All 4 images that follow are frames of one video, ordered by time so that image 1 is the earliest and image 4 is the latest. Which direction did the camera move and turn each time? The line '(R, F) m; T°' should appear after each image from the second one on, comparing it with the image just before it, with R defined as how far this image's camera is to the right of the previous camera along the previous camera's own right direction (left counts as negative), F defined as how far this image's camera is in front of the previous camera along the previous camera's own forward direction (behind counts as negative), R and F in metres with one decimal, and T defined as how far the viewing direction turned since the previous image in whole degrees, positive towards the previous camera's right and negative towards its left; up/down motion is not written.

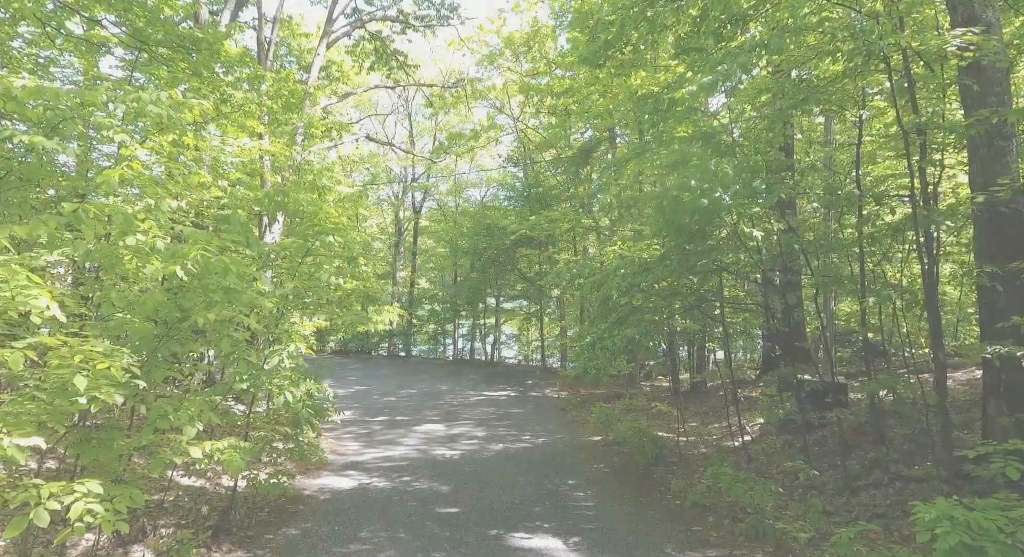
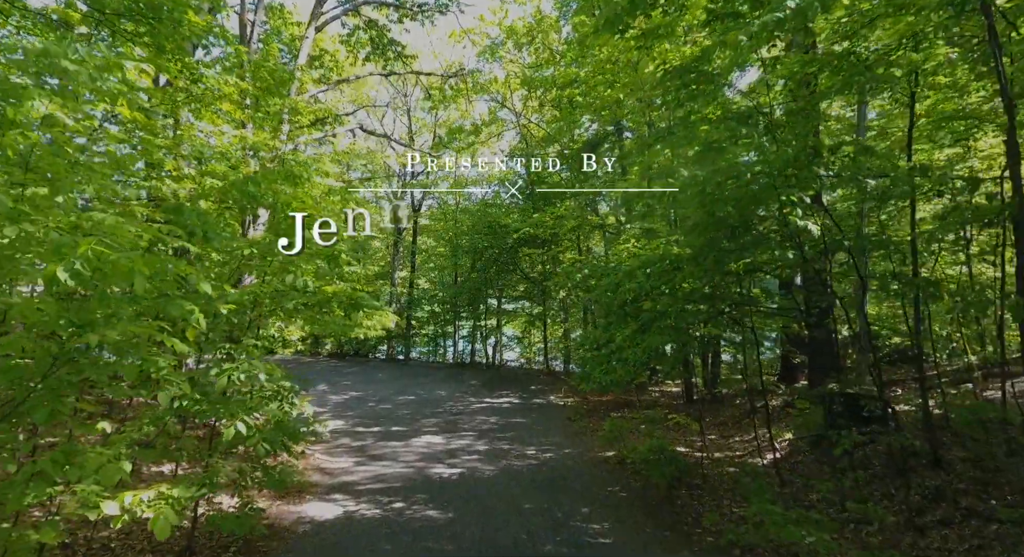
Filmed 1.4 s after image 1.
(0.0, +0.8) m; 0°
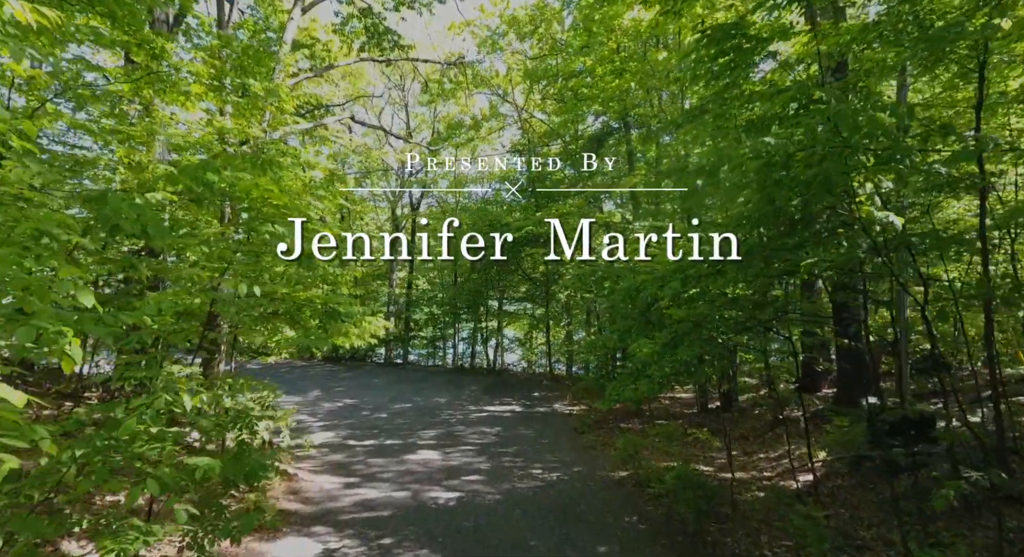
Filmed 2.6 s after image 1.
(0.0, +0.8) m; 0°
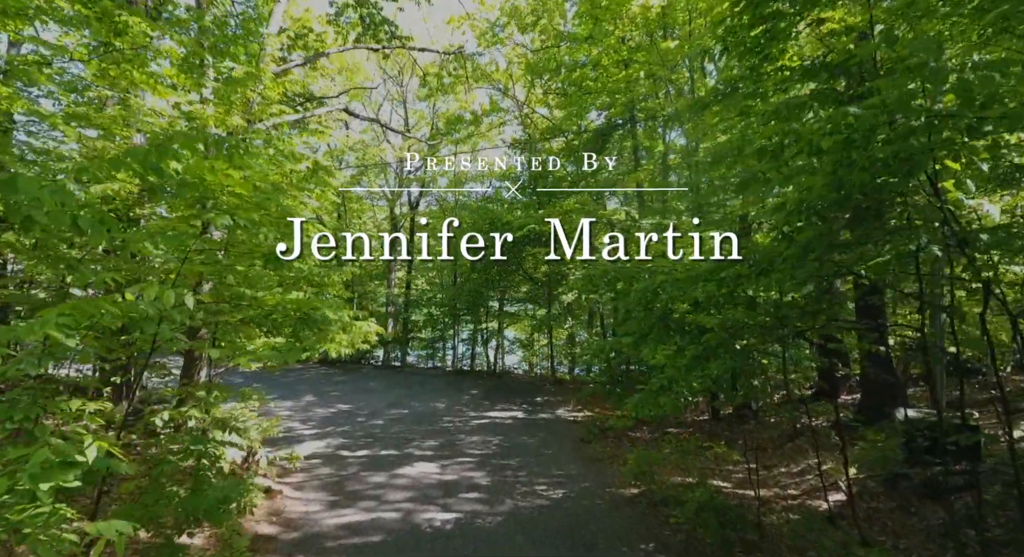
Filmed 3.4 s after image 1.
(0.0, +0.6) m; 0°
